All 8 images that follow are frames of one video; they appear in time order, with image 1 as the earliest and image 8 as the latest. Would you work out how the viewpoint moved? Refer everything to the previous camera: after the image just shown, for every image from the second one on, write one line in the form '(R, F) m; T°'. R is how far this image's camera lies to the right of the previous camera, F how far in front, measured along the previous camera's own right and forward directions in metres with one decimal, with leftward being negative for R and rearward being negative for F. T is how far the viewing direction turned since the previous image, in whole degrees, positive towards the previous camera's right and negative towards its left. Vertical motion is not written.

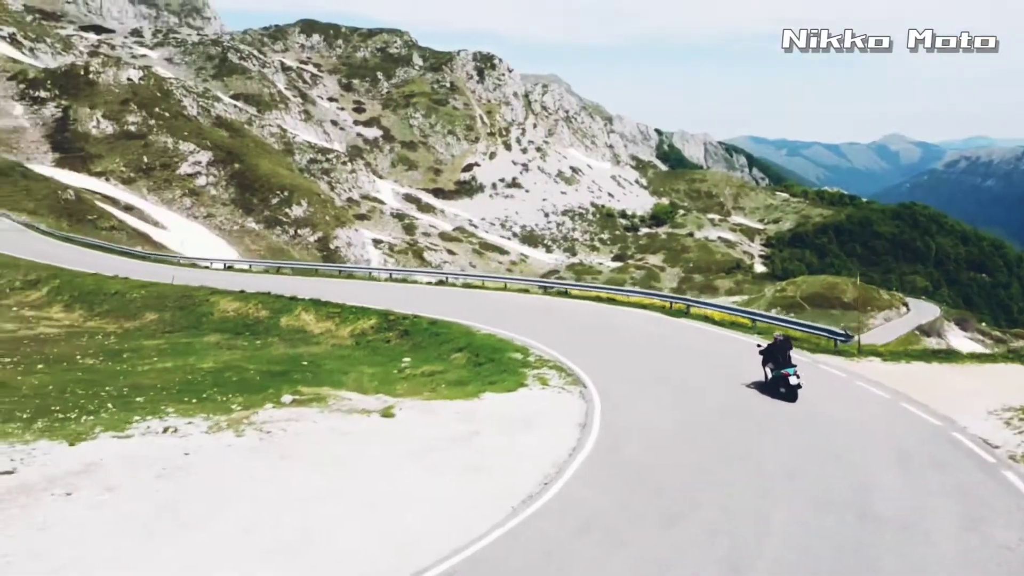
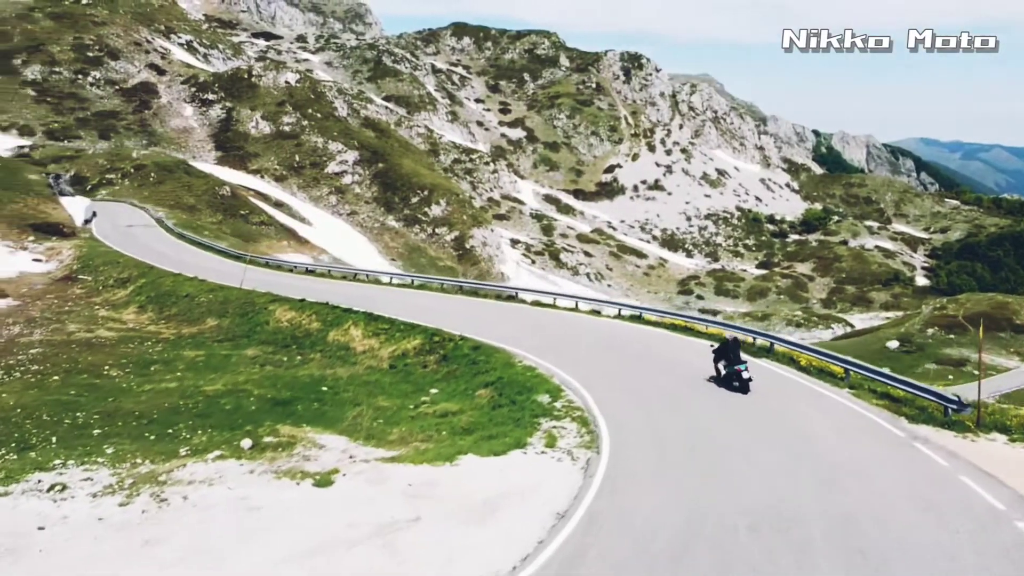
(+2.3, +3.3) m; -10°
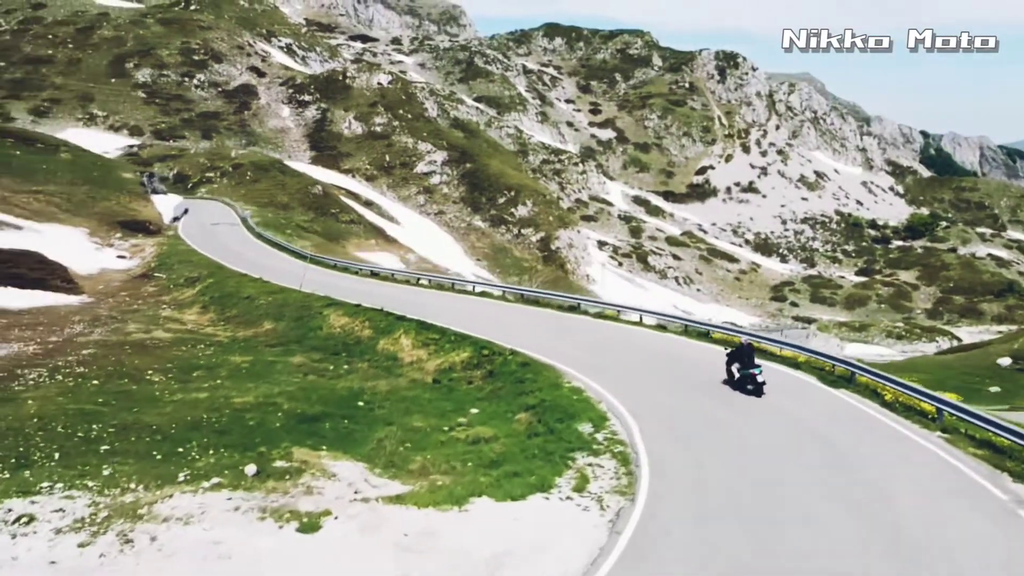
(+0.9, +1.6) m; -6°
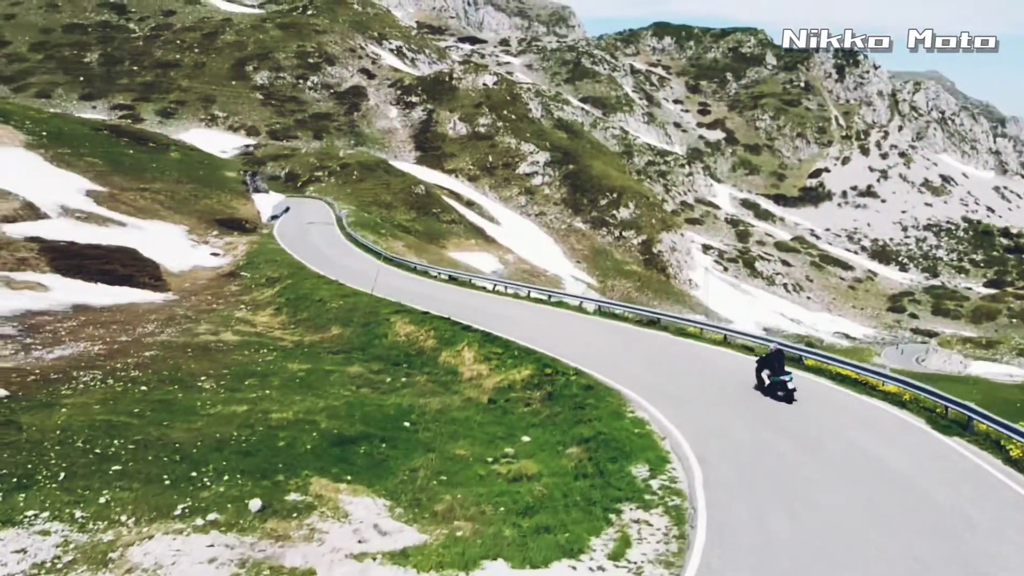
(+0.9, +1.8) m; -7°
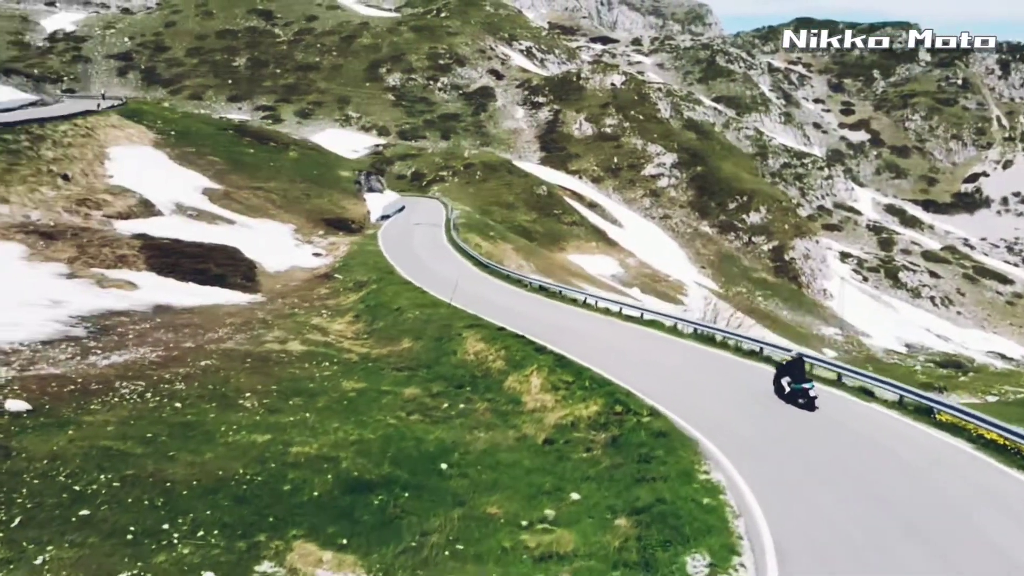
(+1.3, +2.7) m; -9°
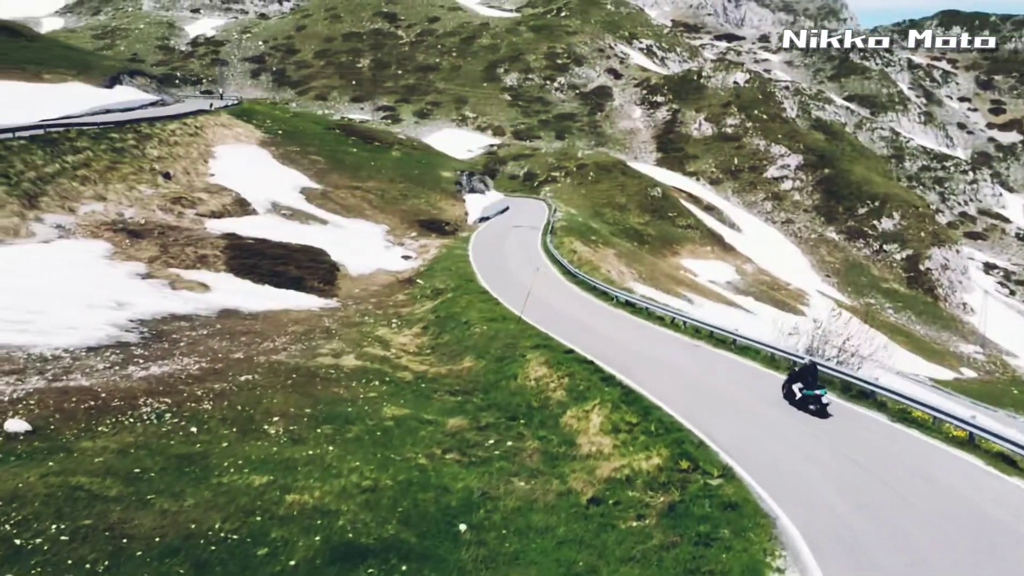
(+1.2, +2.7) m; -8°
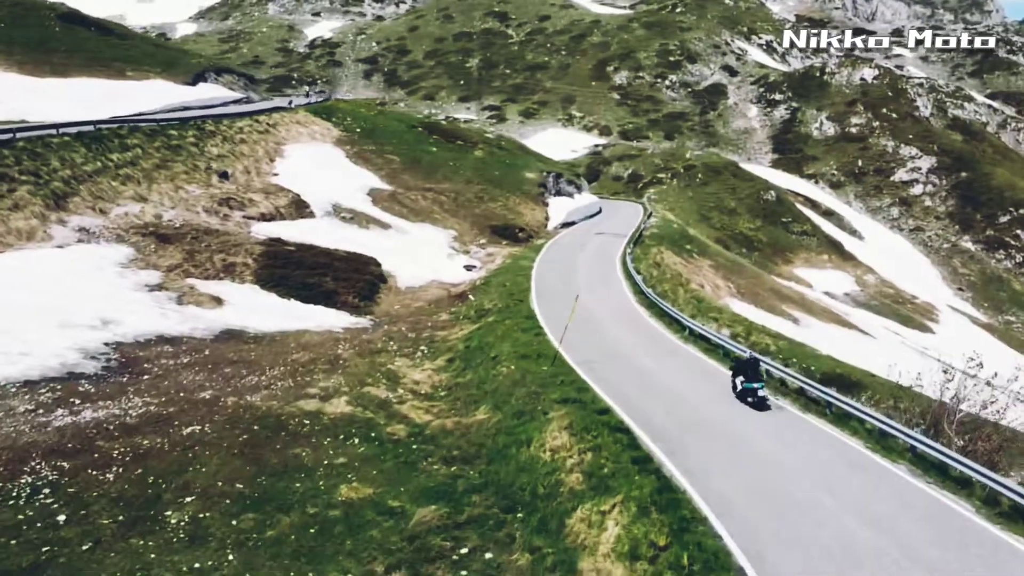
(+1.9, +5.2) m; -8°
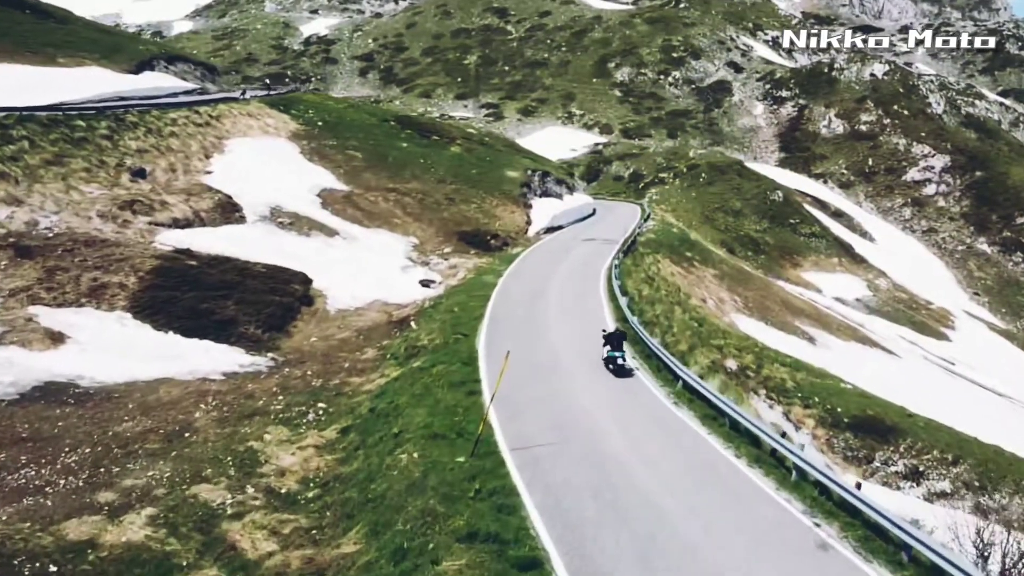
(+1.8, +7.1) m; 0°
